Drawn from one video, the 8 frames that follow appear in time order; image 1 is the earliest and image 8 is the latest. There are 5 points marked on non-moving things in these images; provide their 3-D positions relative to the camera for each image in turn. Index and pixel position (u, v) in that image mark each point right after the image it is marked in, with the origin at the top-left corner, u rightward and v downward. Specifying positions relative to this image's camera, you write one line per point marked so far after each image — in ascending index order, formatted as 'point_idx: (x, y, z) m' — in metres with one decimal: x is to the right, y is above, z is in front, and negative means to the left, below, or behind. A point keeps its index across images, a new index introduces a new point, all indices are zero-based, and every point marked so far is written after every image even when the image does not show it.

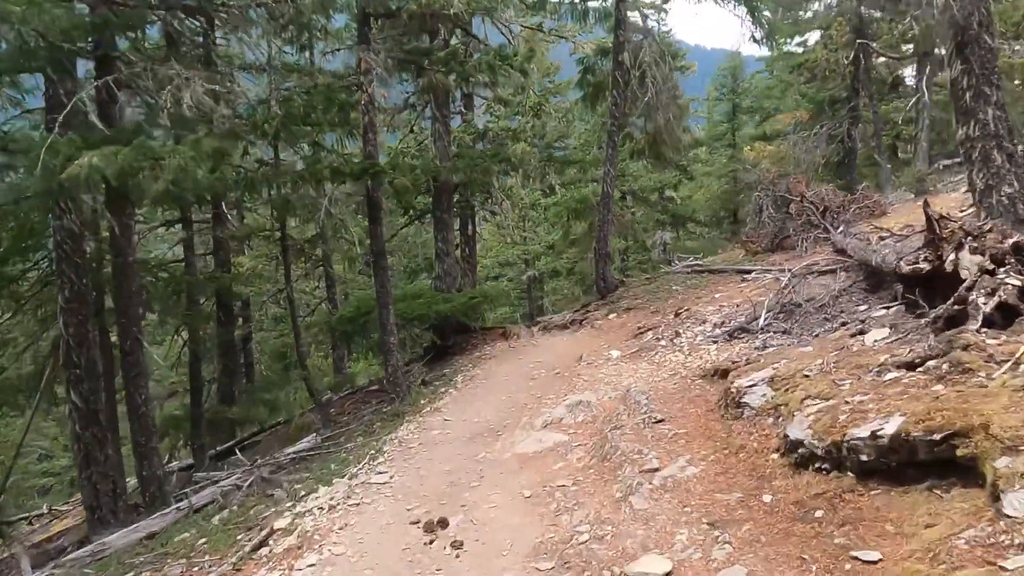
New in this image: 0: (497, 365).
0: (-0.2, -1.2, +11.3) m
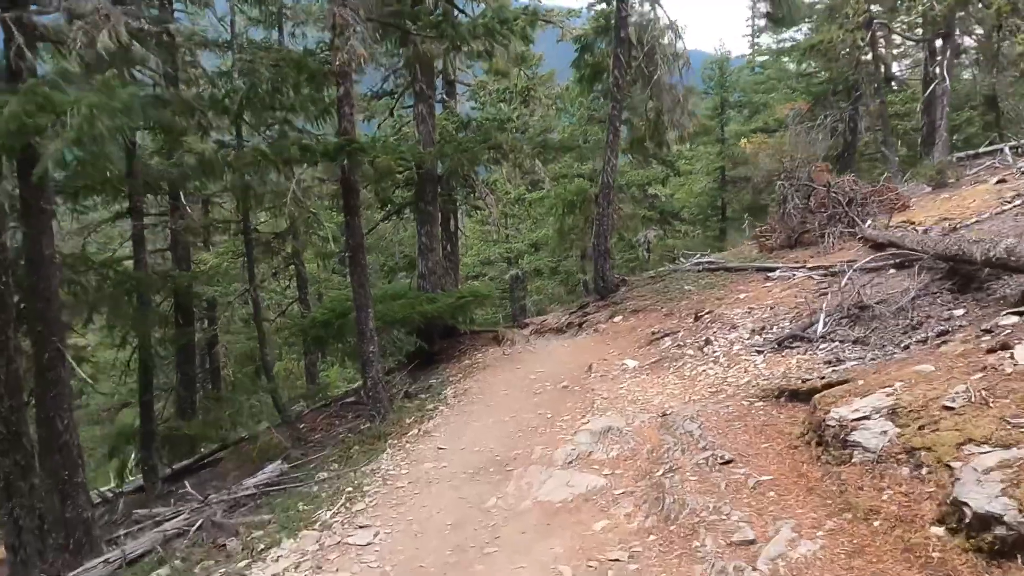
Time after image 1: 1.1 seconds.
0: (-0.3, -1.1, +9.8) m
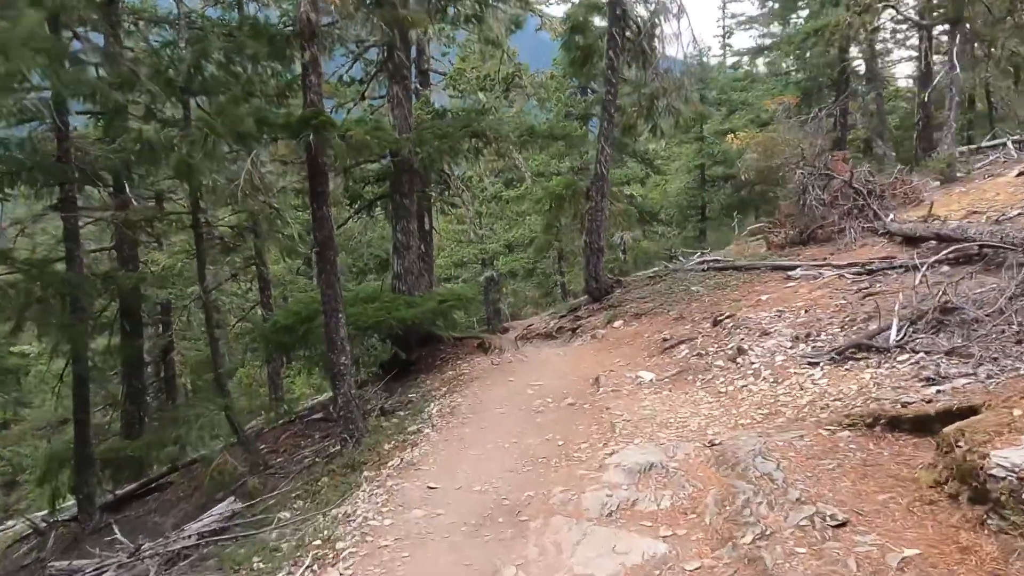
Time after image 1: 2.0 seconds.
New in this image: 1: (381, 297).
0: (-0.3, -1.2, +8.6) m
1: (-2.1, -0.1, +11.9) m
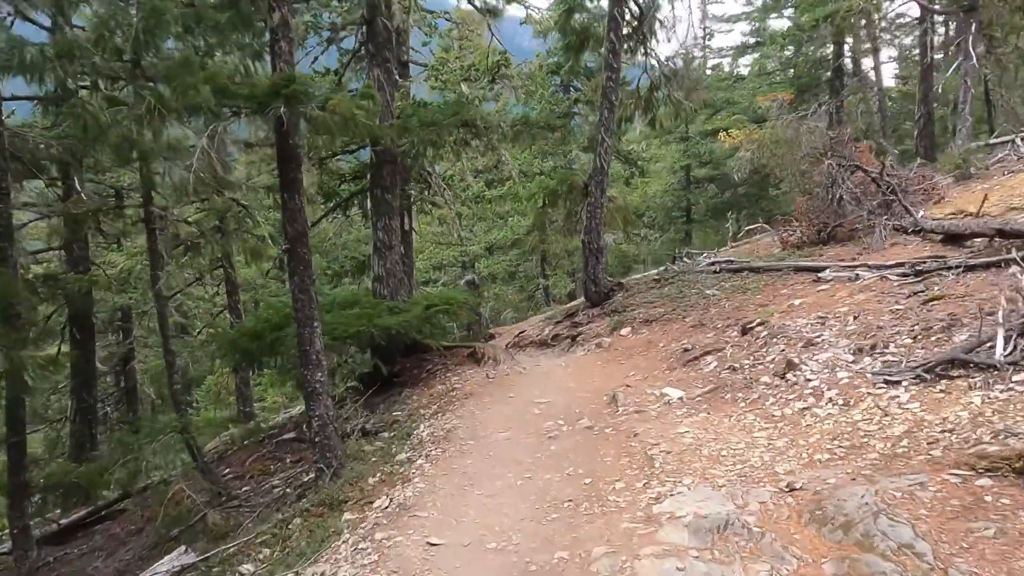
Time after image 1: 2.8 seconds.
0: (-0.3, -1.2, +7.4) m
1: (-2.2, -0.2, +10.7) m
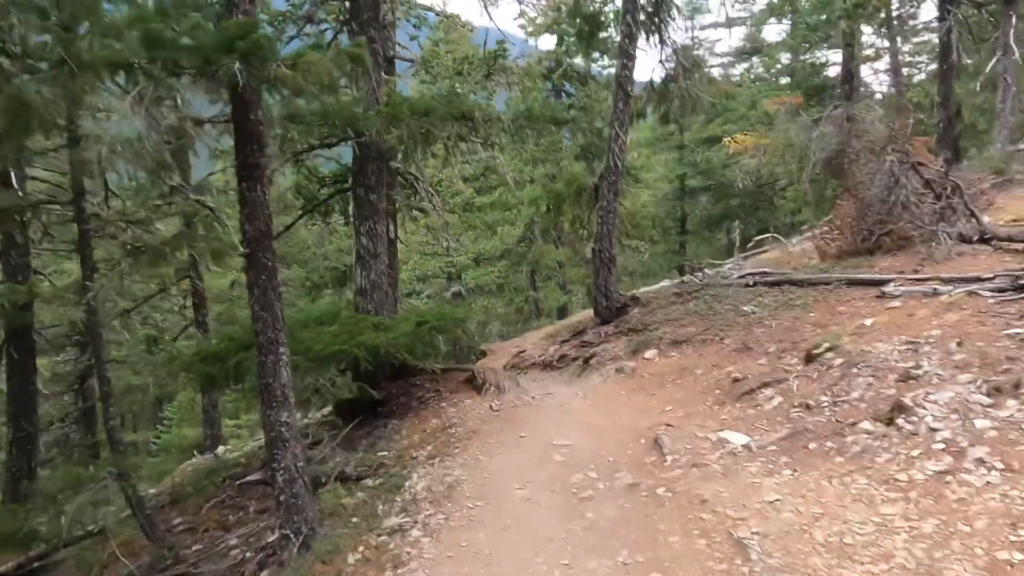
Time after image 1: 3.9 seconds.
0: (-0.2, -1.3, +6.0) m
1: (-2.1, -0.4, +9.3) m
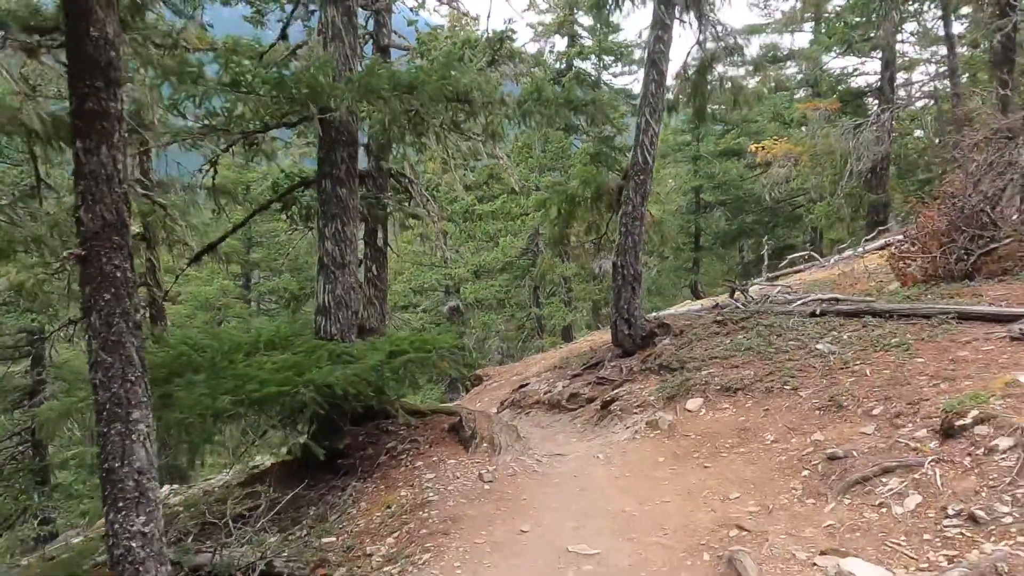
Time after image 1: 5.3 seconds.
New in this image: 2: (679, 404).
0: (-0.2, -1.5, +4.1) m
1: (-2.1, -0.5, +7.3) m
2: (+1.4, -1.0, +6.4) m
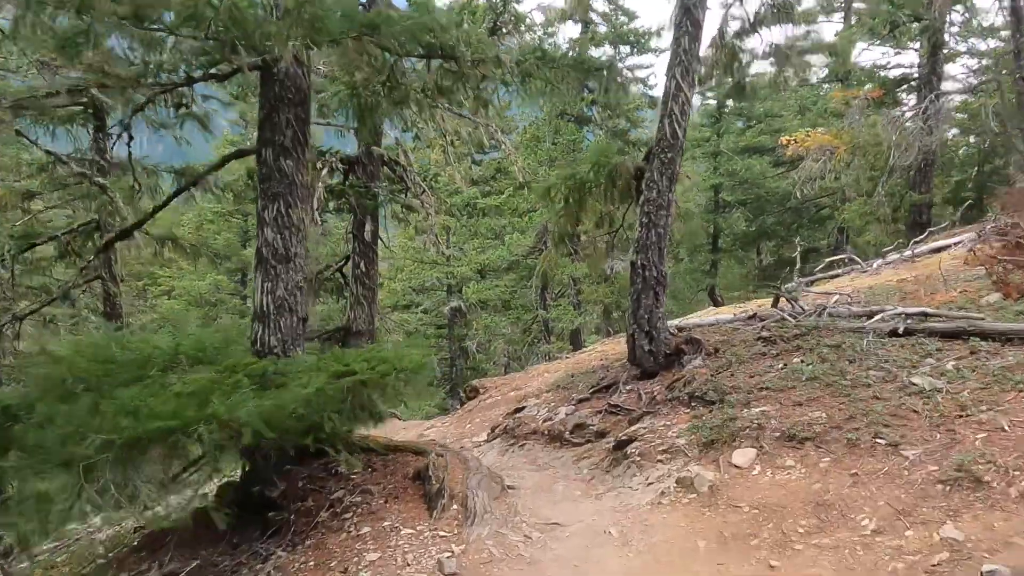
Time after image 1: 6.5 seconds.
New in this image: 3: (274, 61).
0: (-0.4, -1.5, +2.4) m
1: (-2.2, -0.5, +5.7) m
2: (+1.3, -1.0, +4.7) m
3: (-1.8, +1.7, +5.8) m
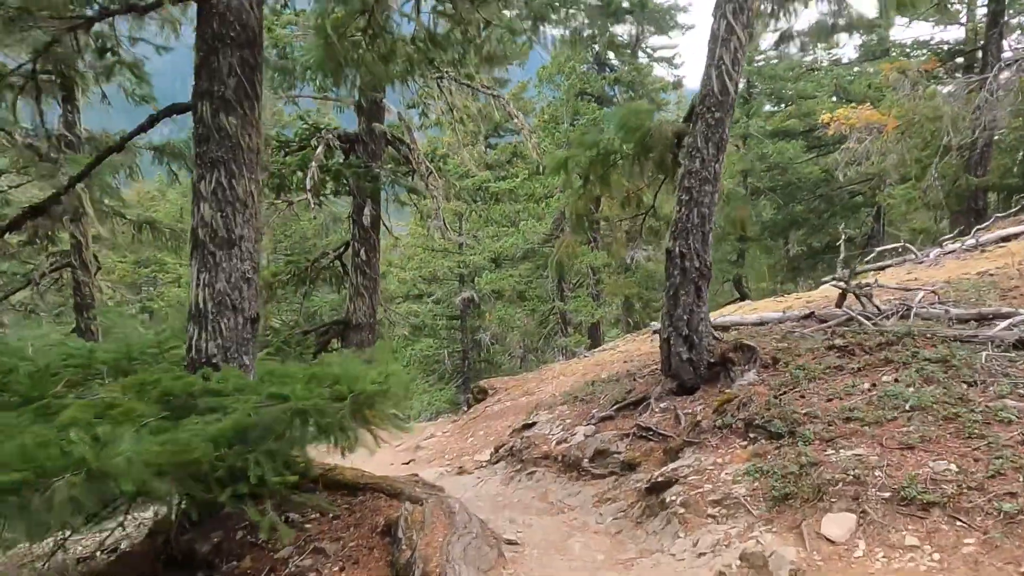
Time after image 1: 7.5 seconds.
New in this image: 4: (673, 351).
0: (-0.5, -1.5, +1.1) m
1: (-2.2, -0.5, +4.4) m
2: (+1.3, -1.0, +3.3) m
3: (-1.8, +1.8, +4.5) m
4: (+1.2, -0.5, +5.9) m
